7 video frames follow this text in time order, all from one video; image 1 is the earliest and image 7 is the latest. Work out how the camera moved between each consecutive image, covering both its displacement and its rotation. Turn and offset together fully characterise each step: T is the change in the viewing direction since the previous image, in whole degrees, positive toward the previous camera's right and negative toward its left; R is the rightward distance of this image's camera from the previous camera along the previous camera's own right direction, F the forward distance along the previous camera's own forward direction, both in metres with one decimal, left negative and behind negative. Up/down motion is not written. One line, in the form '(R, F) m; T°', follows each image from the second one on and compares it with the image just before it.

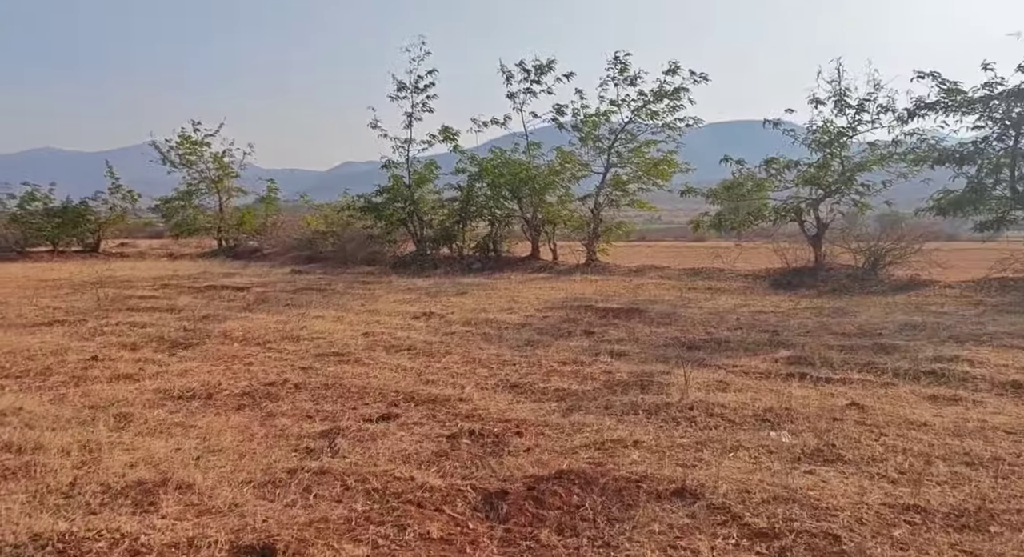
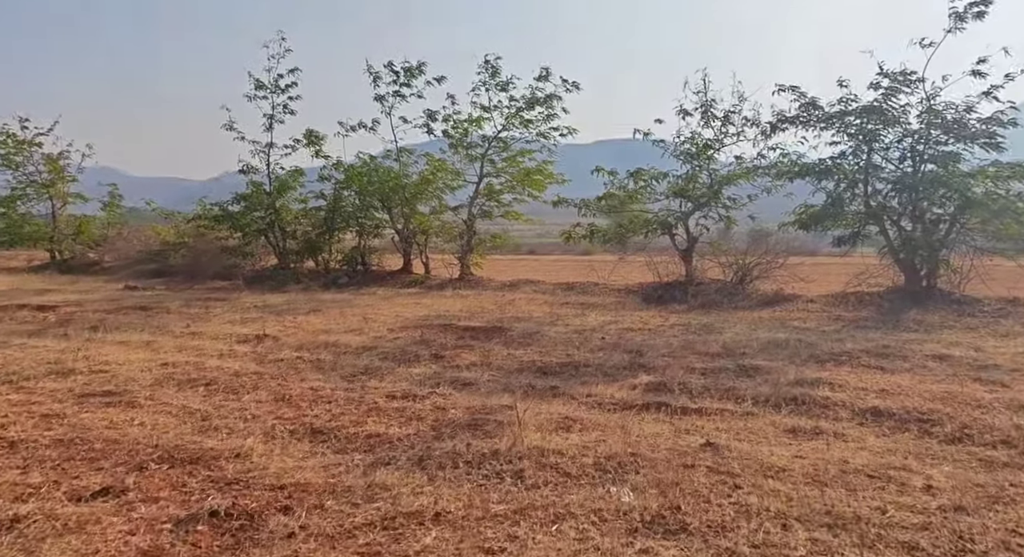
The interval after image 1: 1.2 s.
(+0.5, +0.9) m; +8°
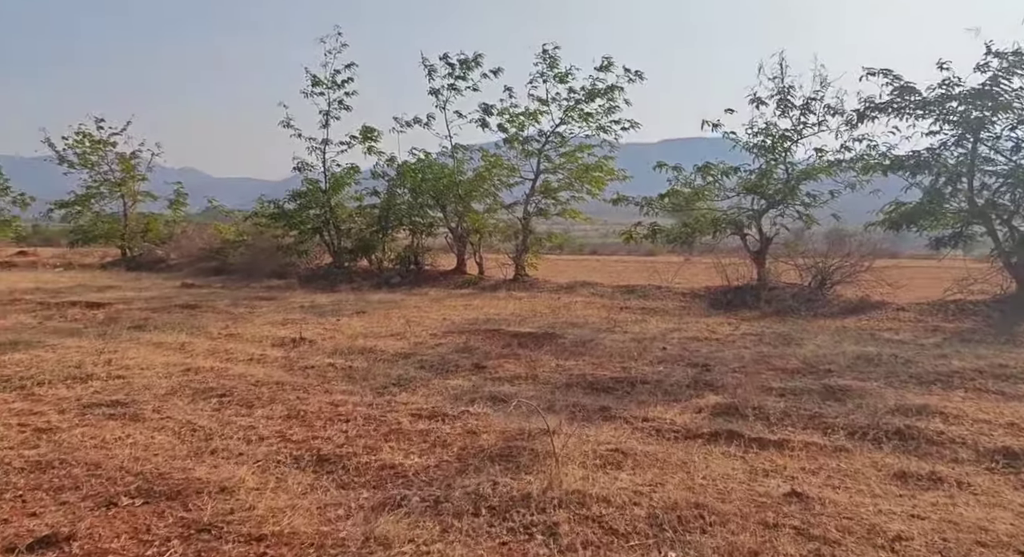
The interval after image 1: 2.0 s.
(+0.1, +0.8) m; -5°
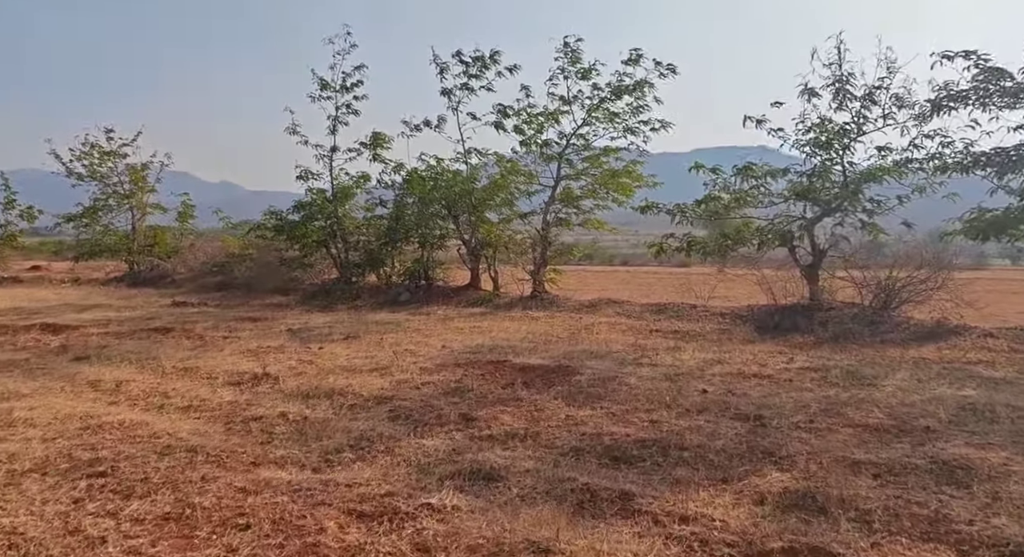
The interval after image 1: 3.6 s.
(+0.2, +1.5) m; -2°
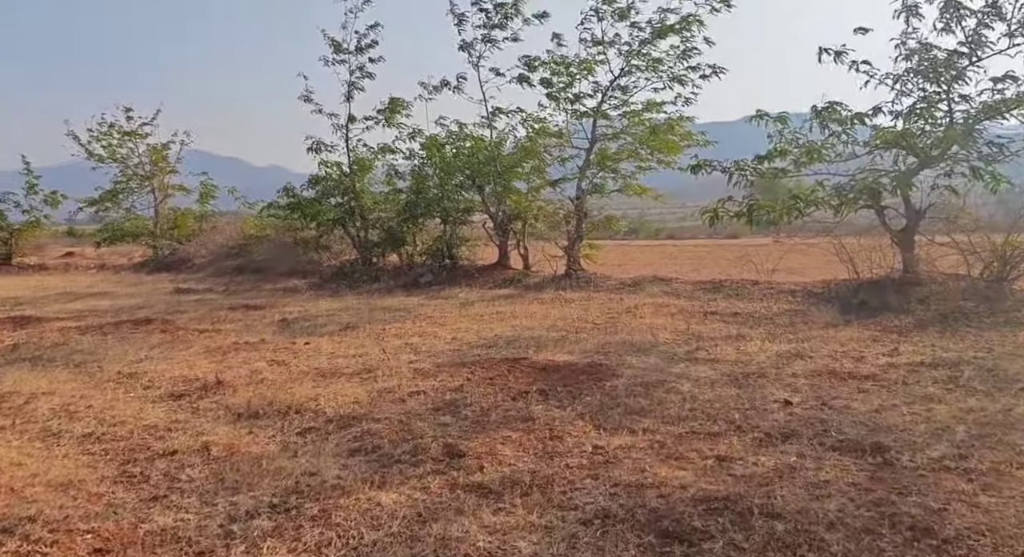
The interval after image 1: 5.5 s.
(+0.2, +1.7) m; -3°
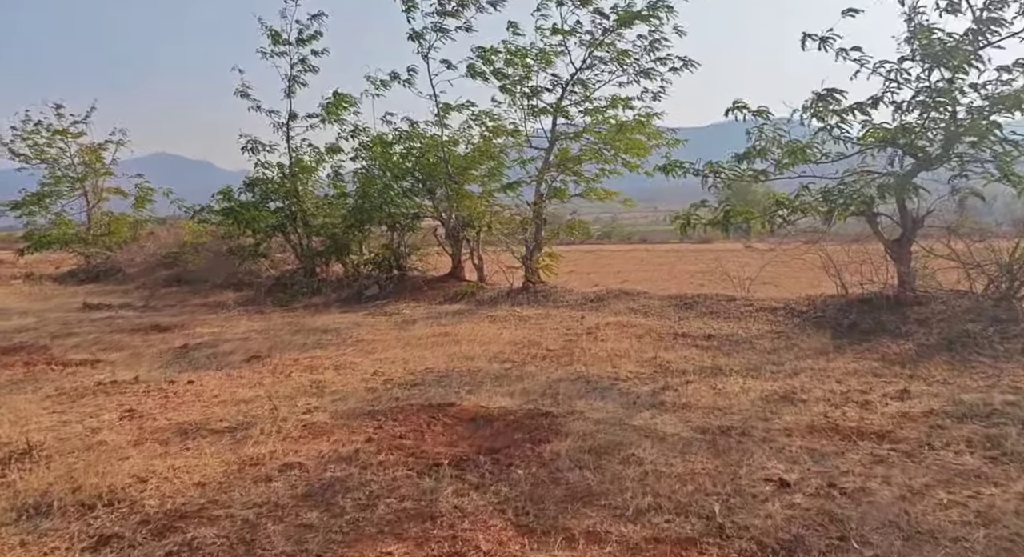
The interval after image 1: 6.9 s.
(+0.3, +1.3) m; +2°
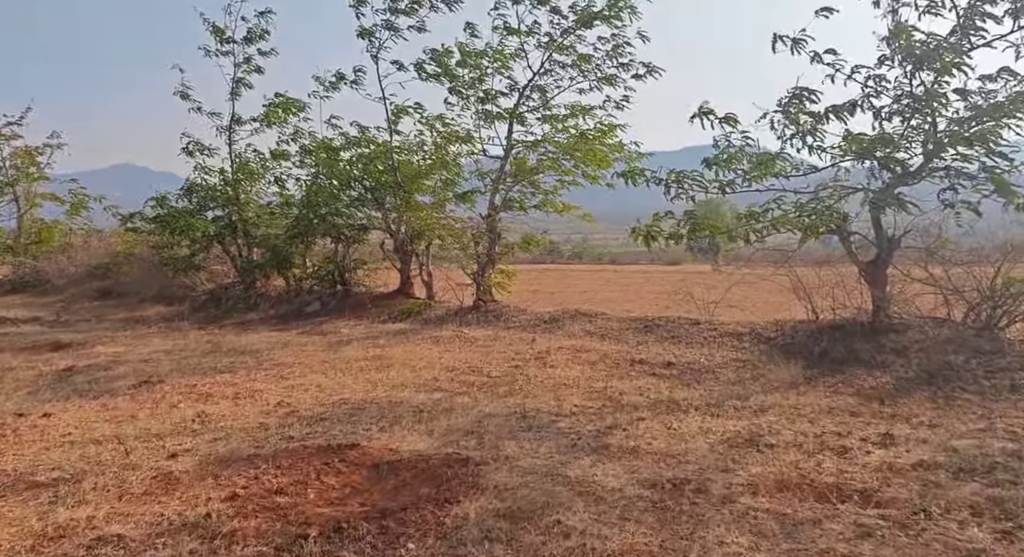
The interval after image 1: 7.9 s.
(+0.3, +0.8) m; +2°
